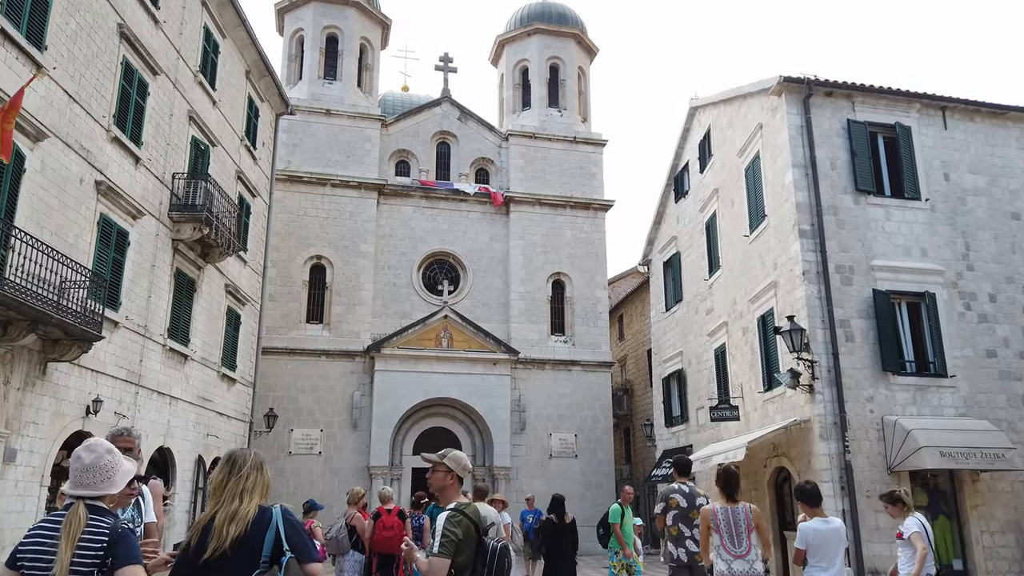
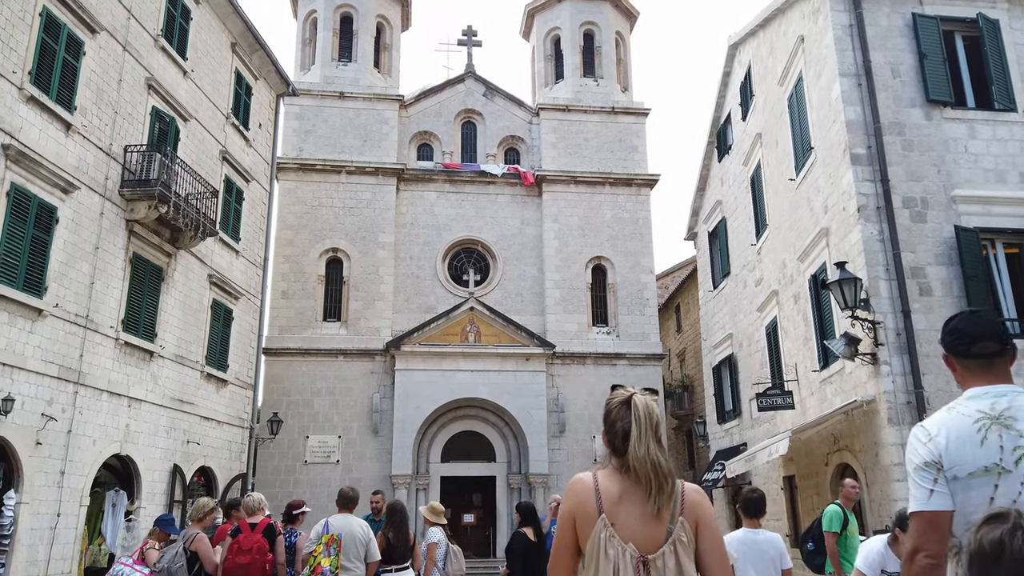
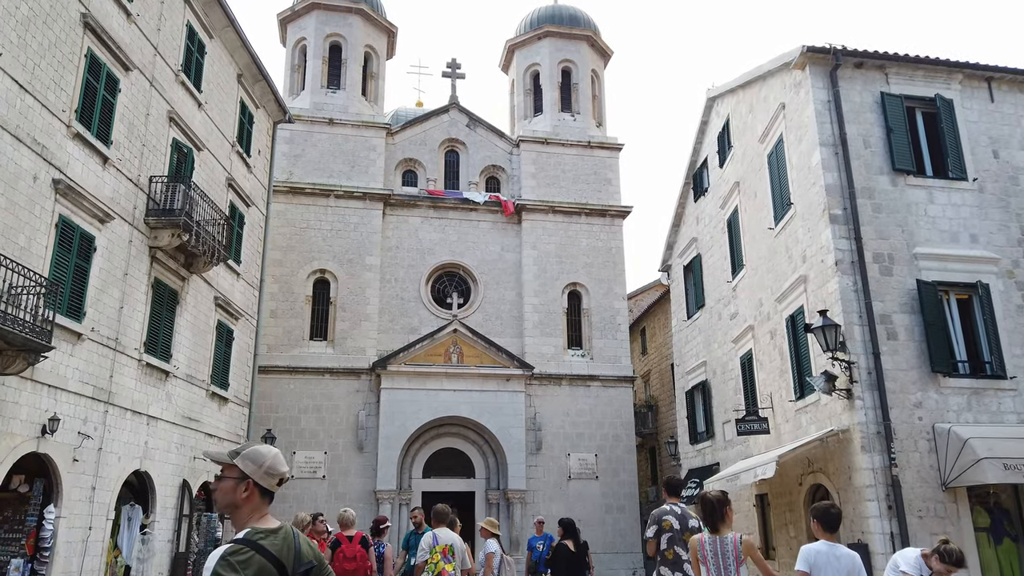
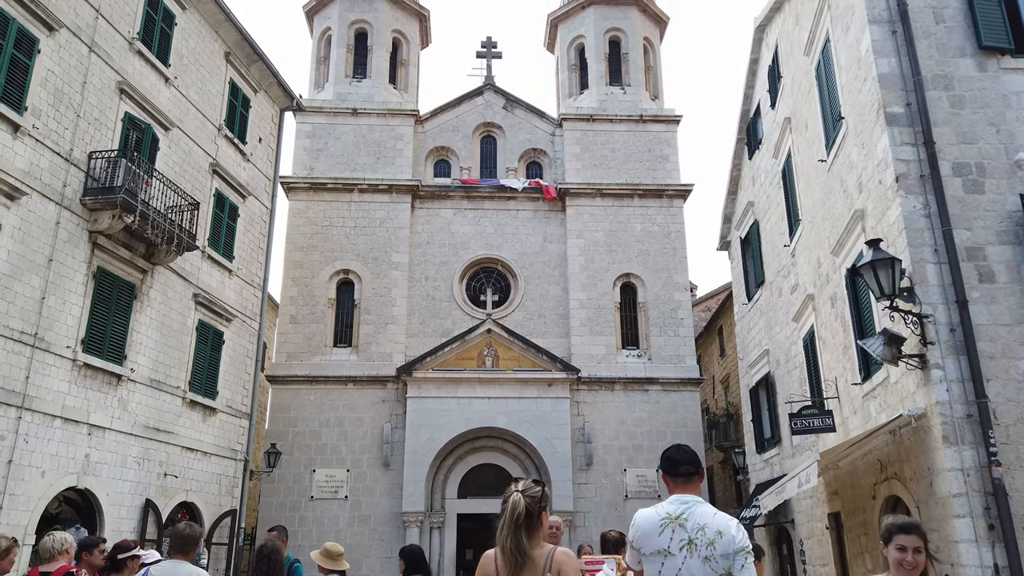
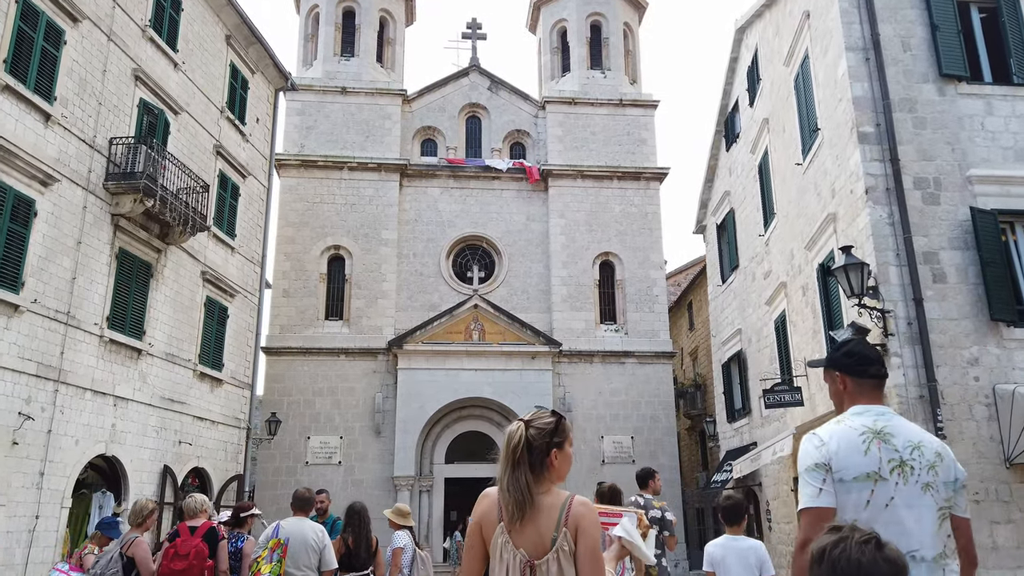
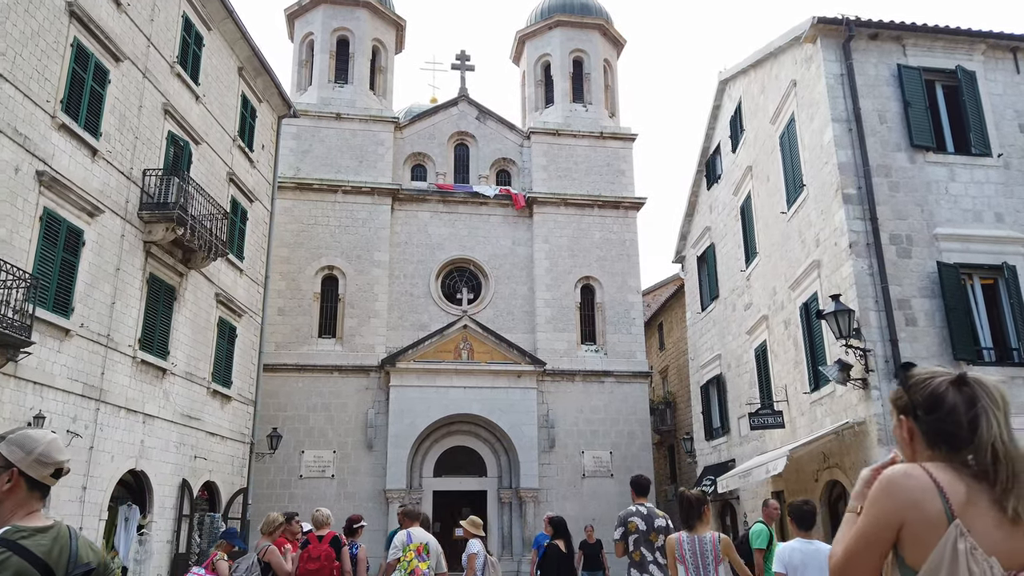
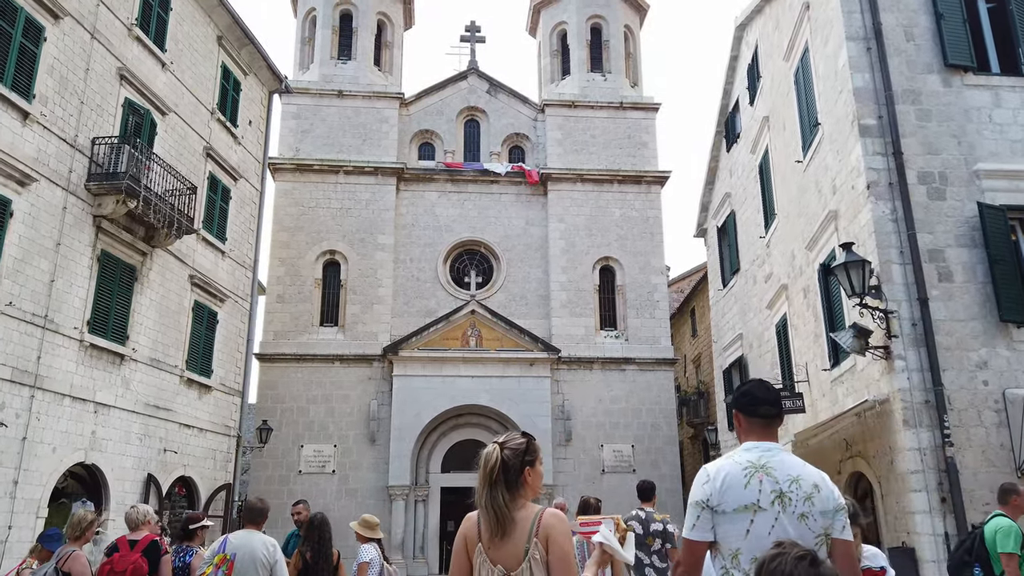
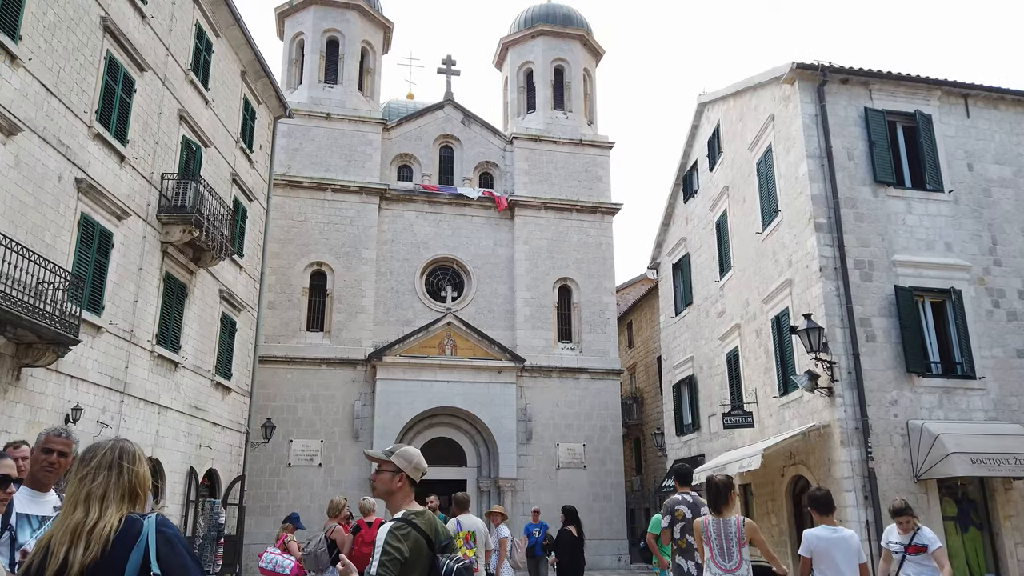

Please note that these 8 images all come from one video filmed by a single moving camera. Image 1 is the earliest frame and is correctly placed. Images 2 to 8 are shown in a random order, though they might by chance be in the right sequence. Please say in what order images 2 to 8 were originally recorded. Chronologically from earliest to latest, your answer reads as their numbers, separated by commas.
8, 3, 6, 2, 5, 7, 4
